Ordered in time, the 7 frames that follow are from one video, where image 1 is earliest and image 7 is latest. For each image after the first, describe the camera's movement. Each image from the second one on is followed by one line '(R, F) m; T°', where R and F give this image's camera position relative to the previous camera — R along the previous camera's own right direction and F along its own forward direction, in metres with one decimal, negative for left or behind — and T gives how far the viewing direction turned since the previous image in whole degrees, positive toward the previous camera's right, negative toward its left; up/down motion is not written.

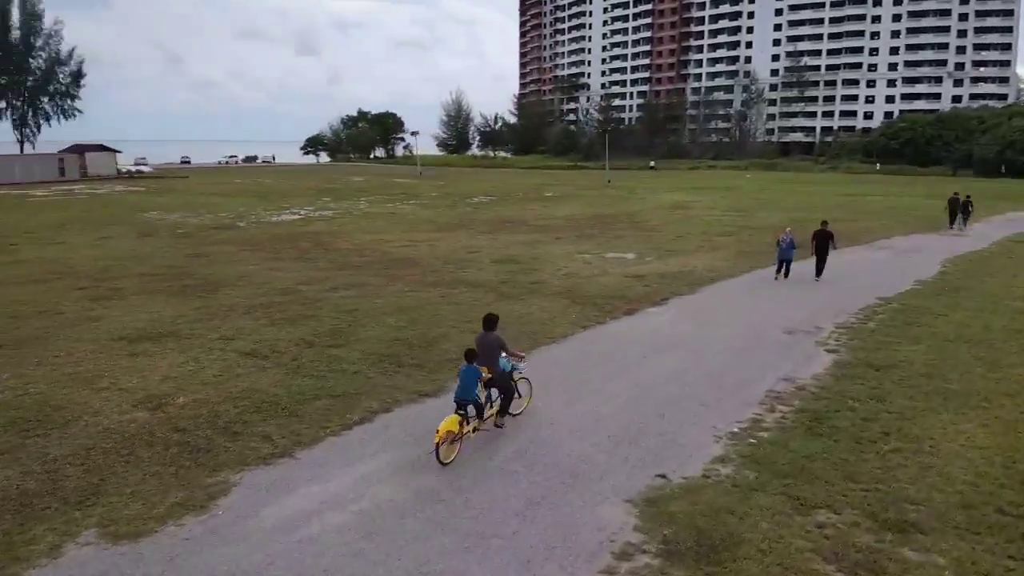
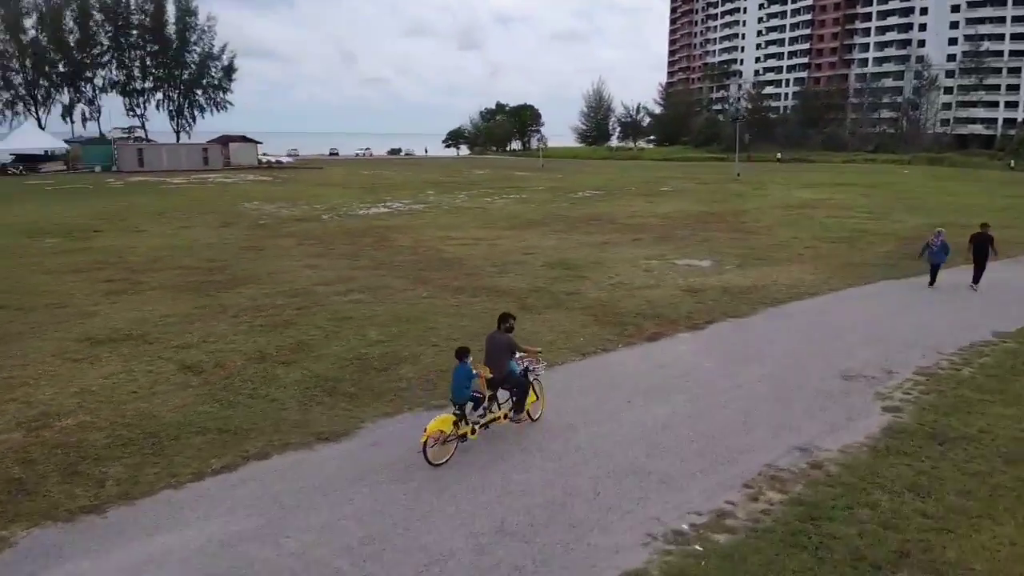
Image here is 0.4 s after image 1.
(+2.1, +2.0) m; -12°
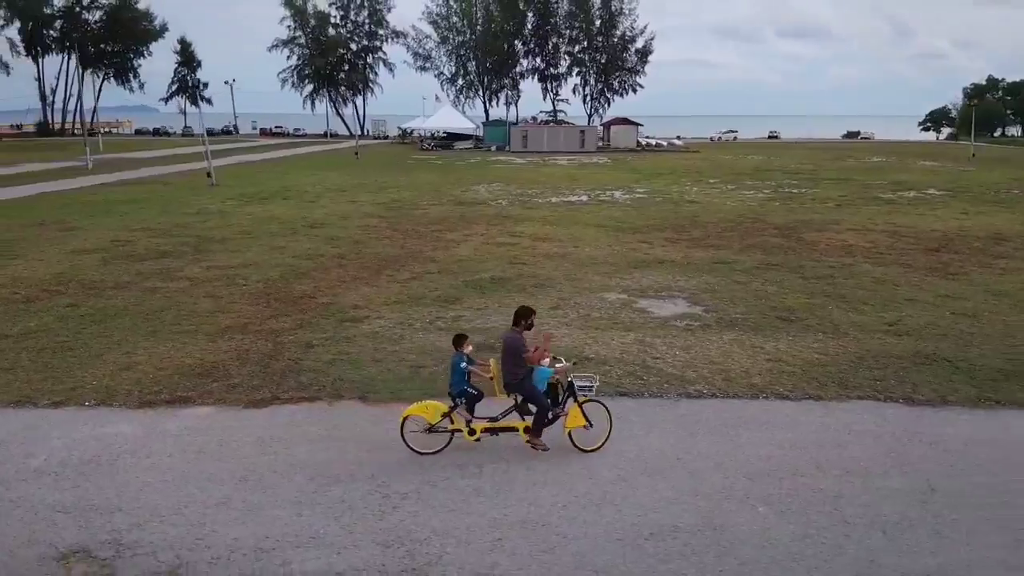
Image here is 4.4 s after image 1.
(+8.6, +6.9) m; -38°
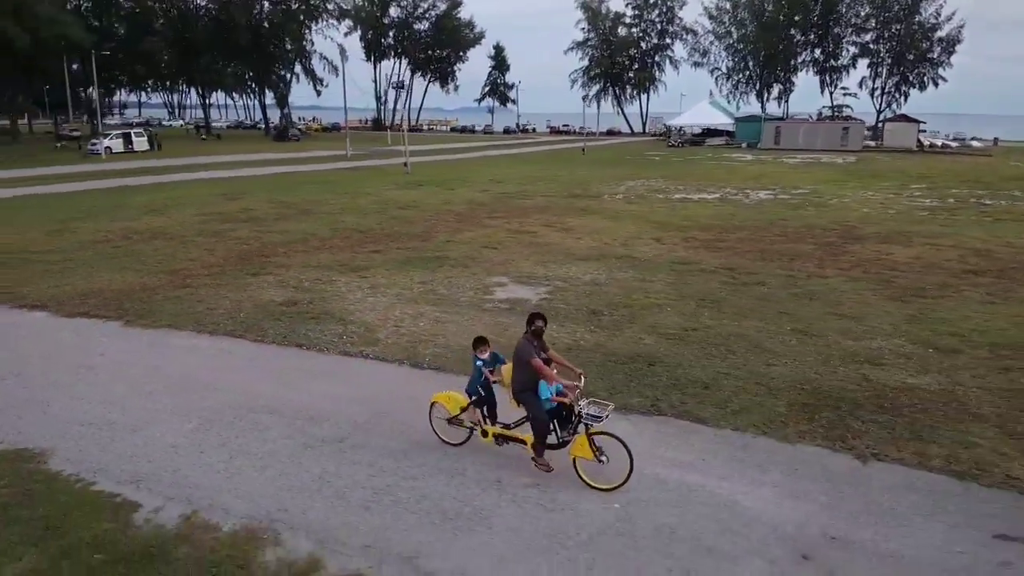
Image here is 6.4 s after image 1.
(+6.7, +0.5) m; -25°
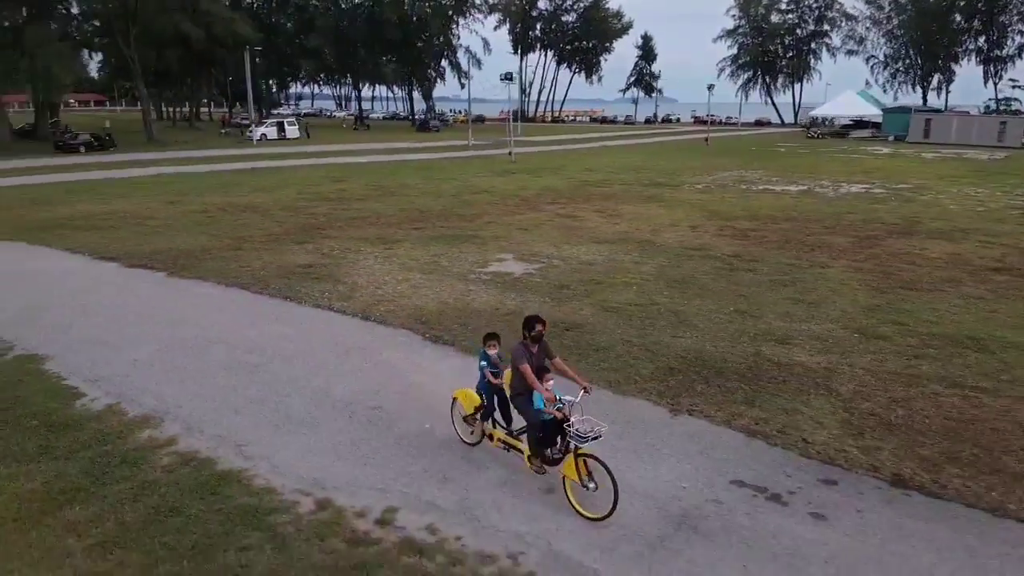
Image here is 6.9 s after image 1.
(+2.6, -0.8) m; -12°
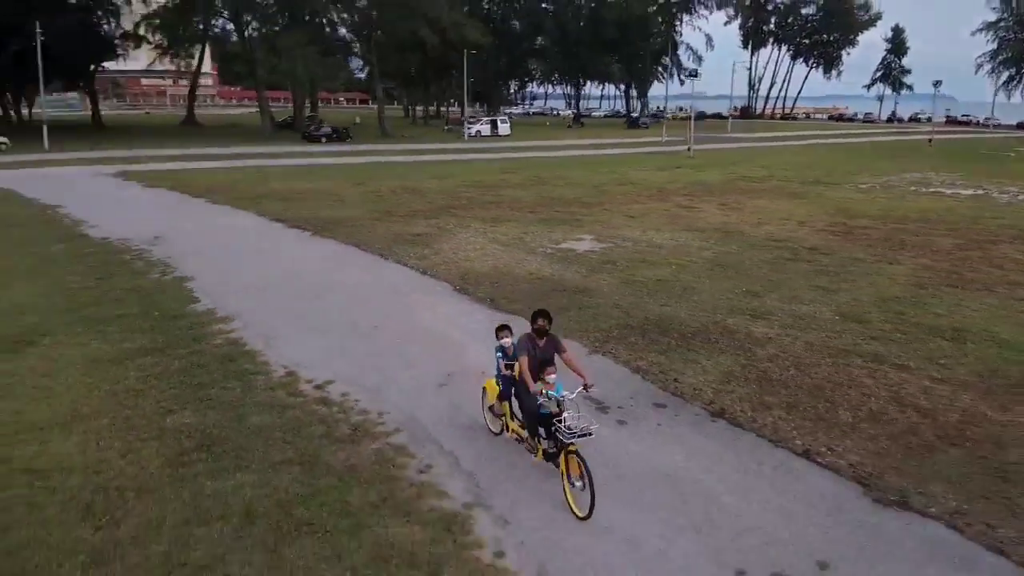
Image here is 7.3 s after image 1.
(+3.0, -1.3) m; -18°
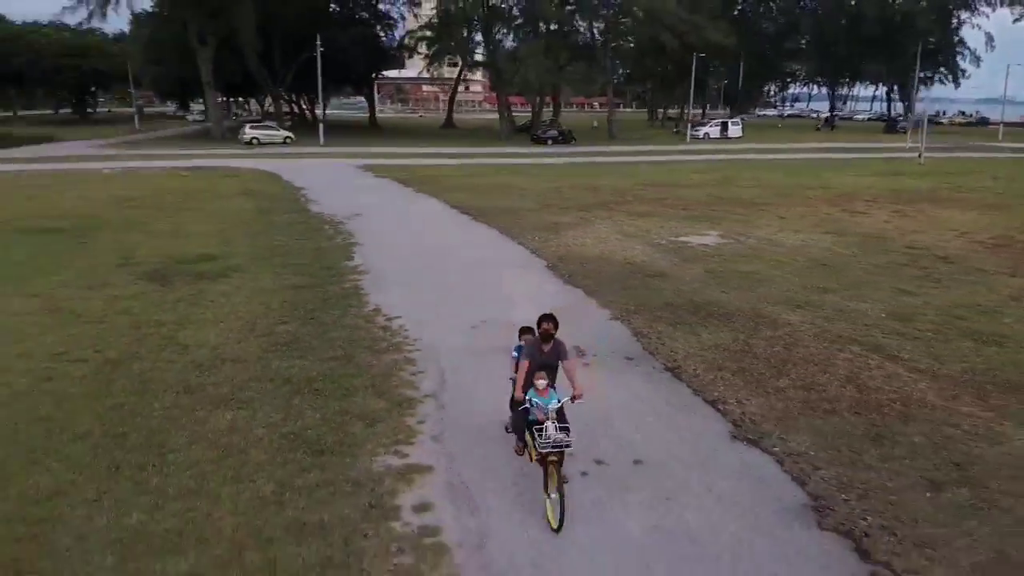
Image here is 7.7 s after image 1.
(+2.7, -1.3) m; -19°
